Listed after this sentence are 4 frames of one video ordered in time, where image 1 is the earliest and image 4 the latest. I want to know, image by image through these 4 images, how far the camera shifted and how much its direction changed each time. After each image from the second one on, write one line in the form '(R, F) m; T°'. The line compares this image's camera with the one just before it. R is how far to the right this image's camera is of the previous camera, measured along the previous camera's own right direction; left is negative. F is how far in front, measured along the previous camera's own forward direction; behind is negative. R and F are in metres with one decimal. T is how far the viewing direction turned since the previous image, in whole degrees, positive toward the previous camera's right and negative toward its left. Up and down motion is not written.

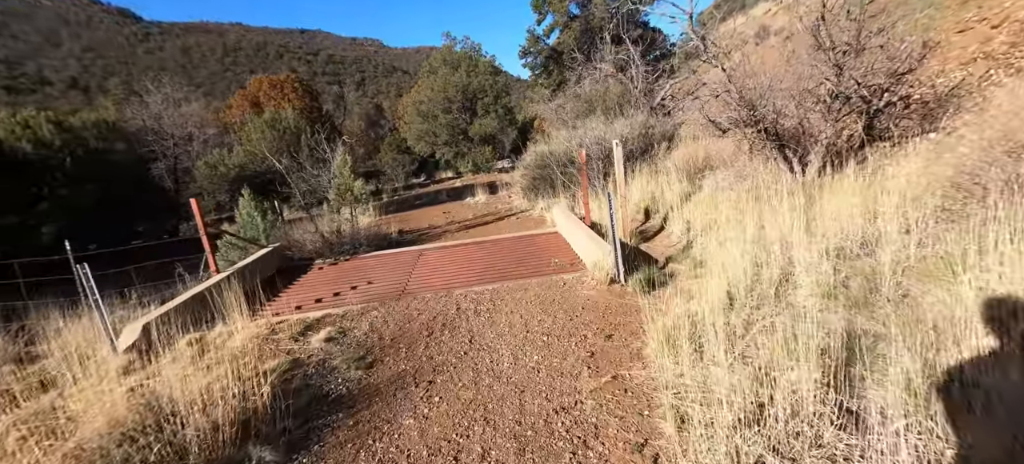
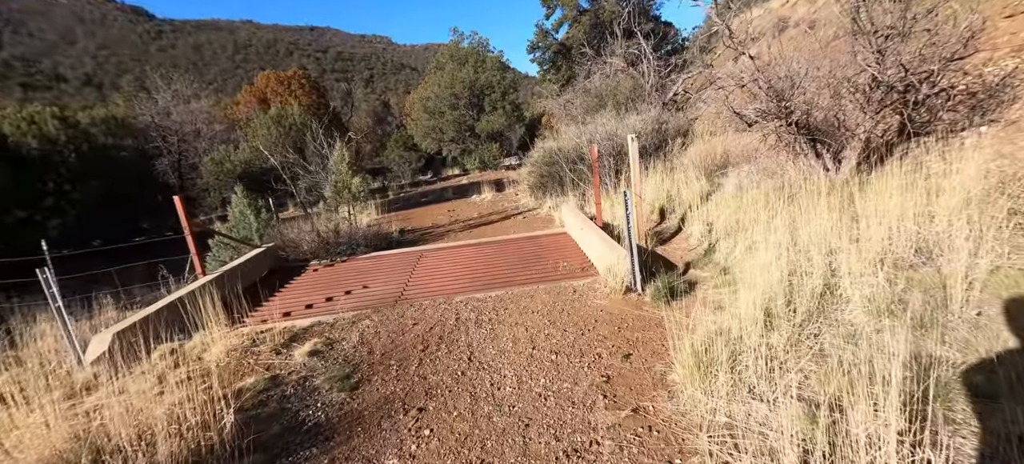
(+0.1, +1.1) m; -1°
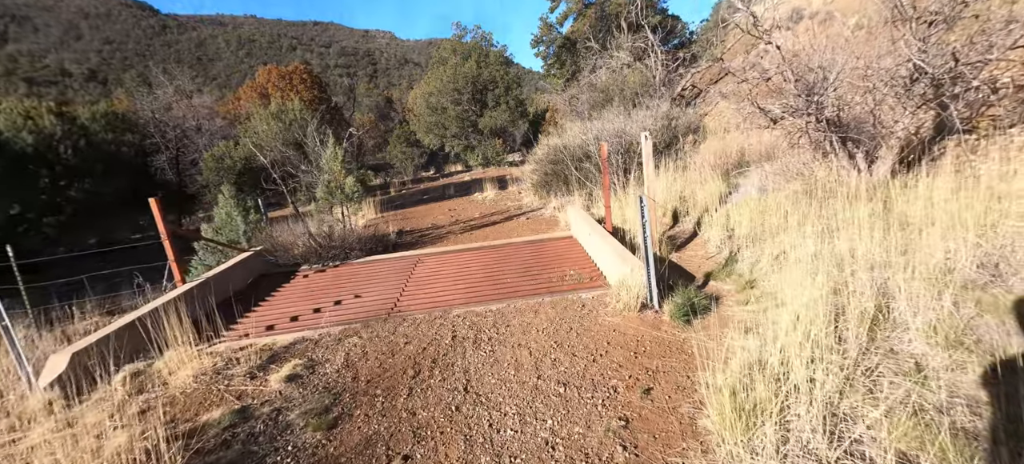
(0.0, +1.1) m; 0°
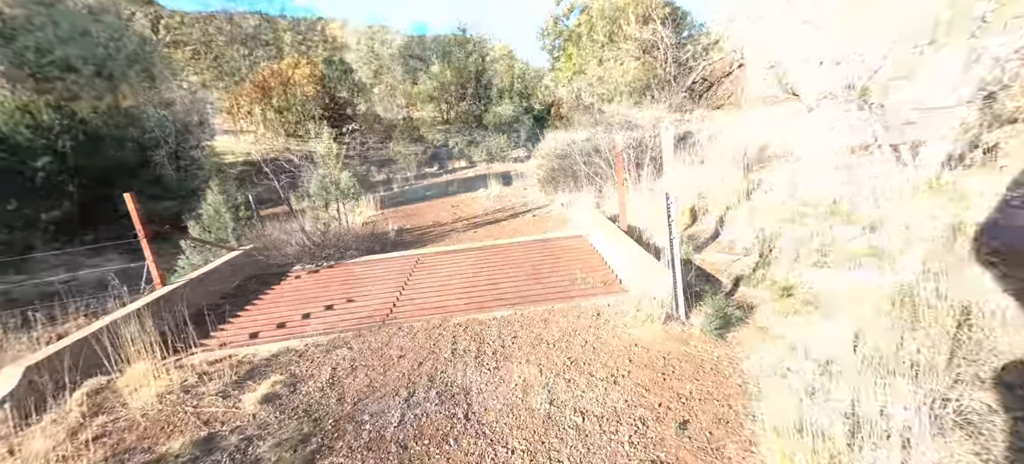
(-0.1, +1.1) m; -1°
